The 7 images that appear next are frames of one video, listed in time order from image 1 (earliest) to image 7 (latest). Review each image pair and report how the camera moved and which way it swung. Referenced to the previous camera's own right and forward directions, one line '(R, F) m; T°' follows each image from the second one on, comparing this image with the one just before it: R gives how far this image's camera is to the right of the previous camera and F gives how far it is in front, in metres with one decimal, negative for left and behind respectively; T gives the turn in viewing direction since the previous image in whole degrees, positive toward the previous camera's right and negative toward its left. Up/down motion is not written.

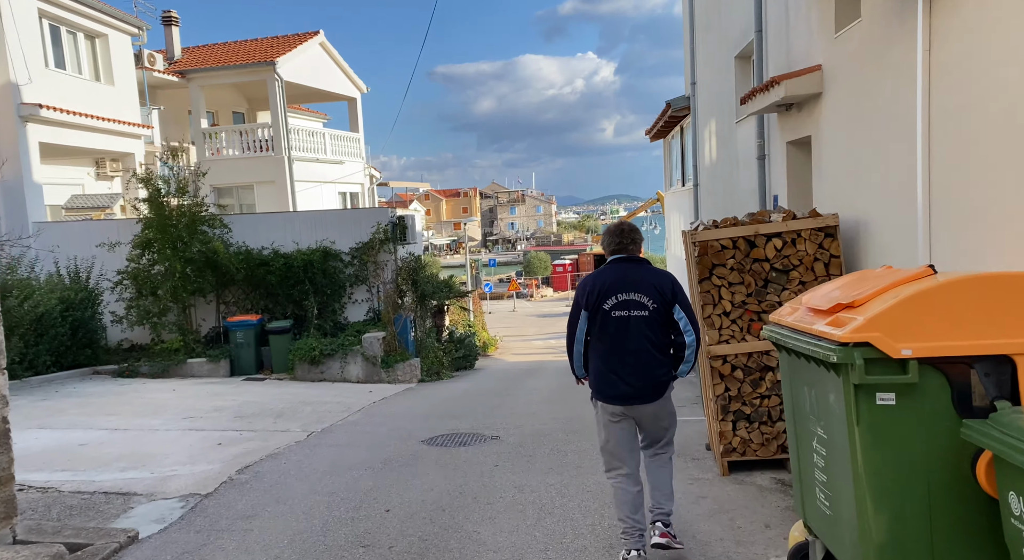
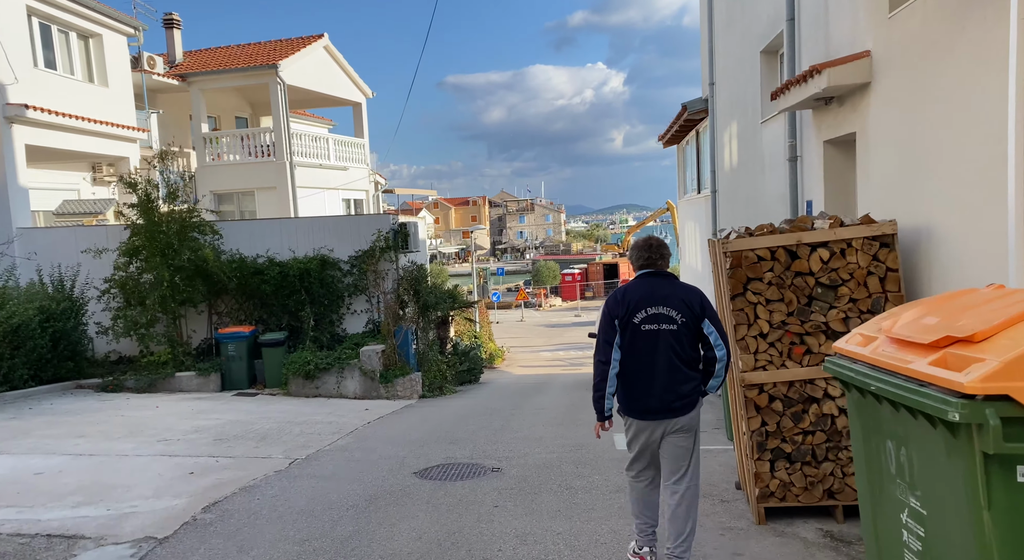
(0.0, +0.9) m; -1°
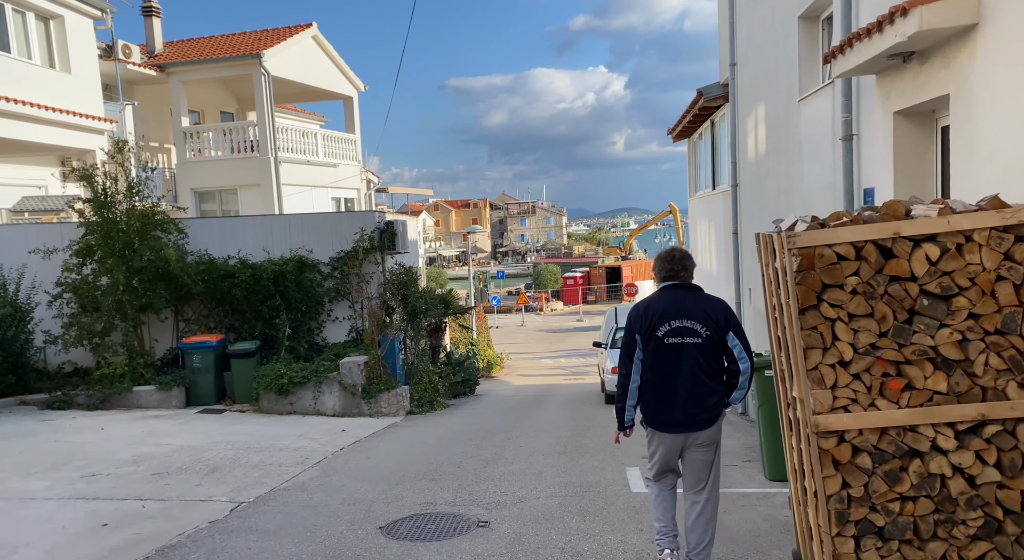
(+0.1, +1.5) m; 0°
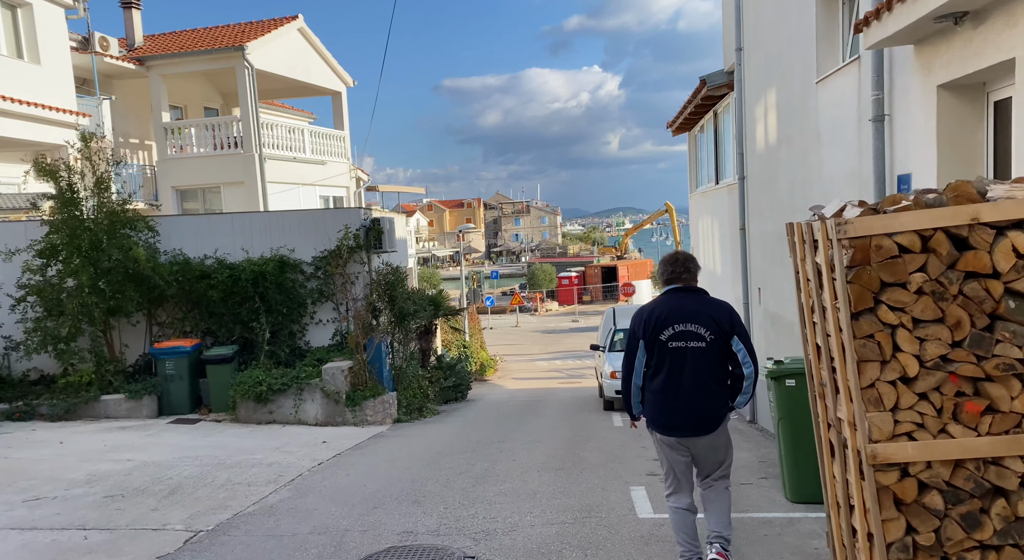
(0.0, +0.8) m; 0°
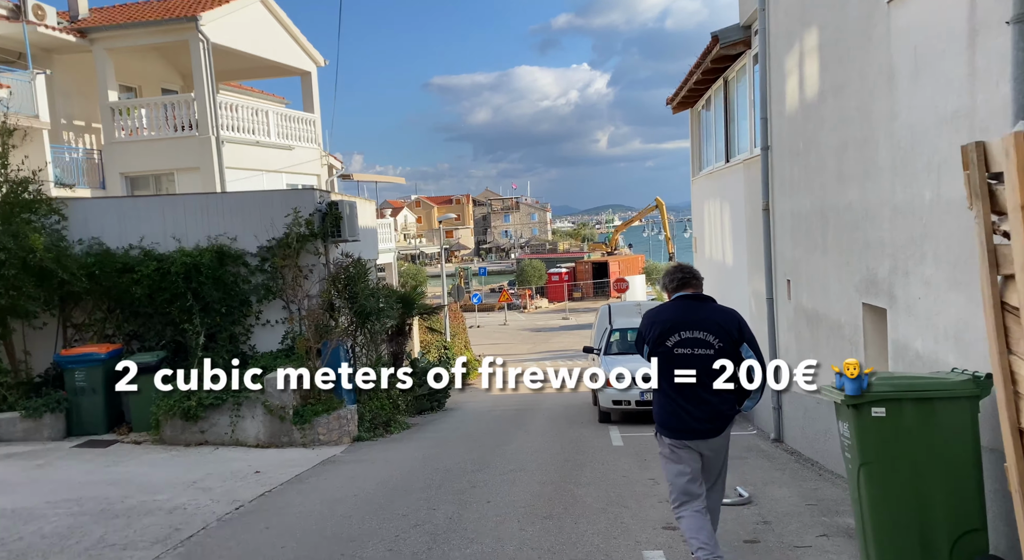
(+0.1, +2.1) m; +1°
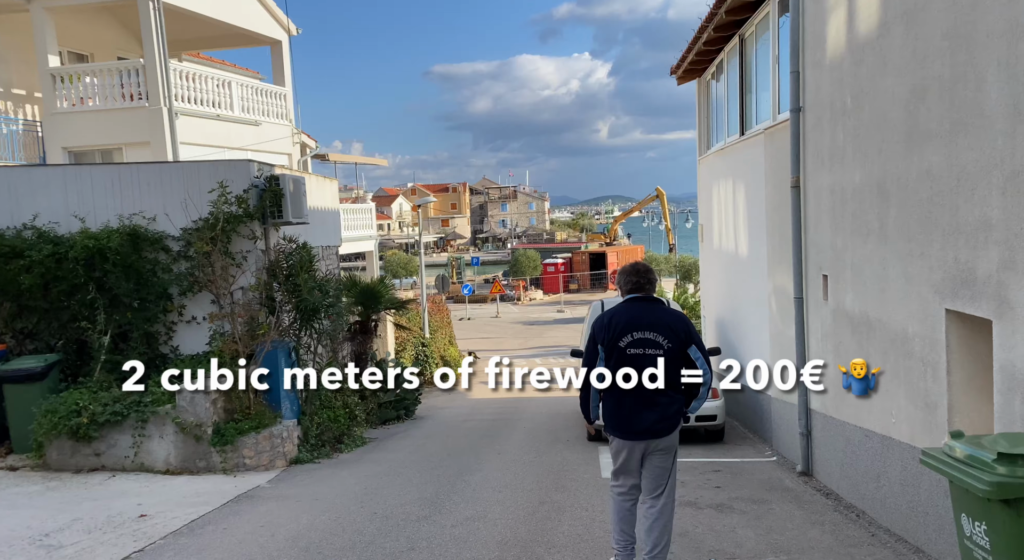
(+0.3, +2.0) m; 0°
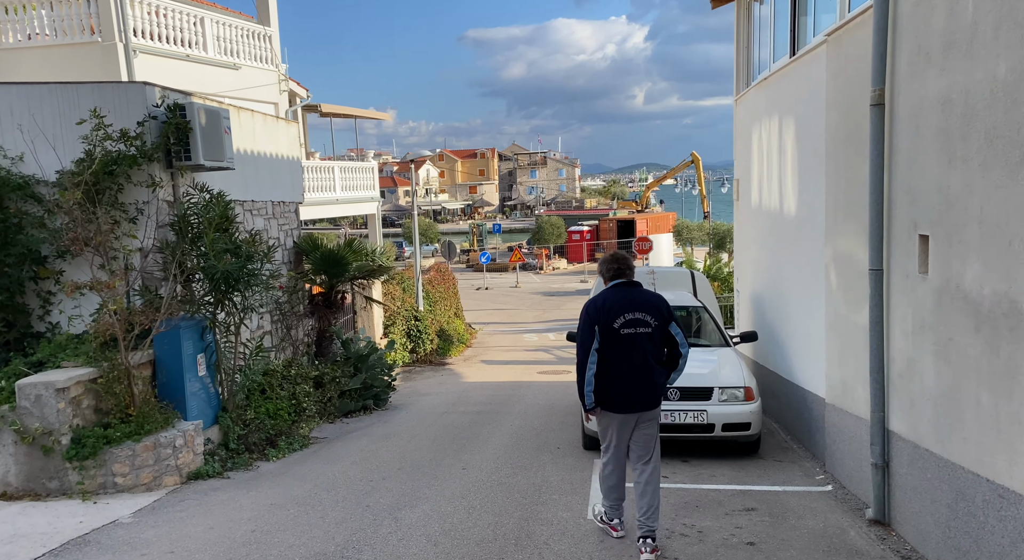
(+0.5, +2.5) m; -2°
